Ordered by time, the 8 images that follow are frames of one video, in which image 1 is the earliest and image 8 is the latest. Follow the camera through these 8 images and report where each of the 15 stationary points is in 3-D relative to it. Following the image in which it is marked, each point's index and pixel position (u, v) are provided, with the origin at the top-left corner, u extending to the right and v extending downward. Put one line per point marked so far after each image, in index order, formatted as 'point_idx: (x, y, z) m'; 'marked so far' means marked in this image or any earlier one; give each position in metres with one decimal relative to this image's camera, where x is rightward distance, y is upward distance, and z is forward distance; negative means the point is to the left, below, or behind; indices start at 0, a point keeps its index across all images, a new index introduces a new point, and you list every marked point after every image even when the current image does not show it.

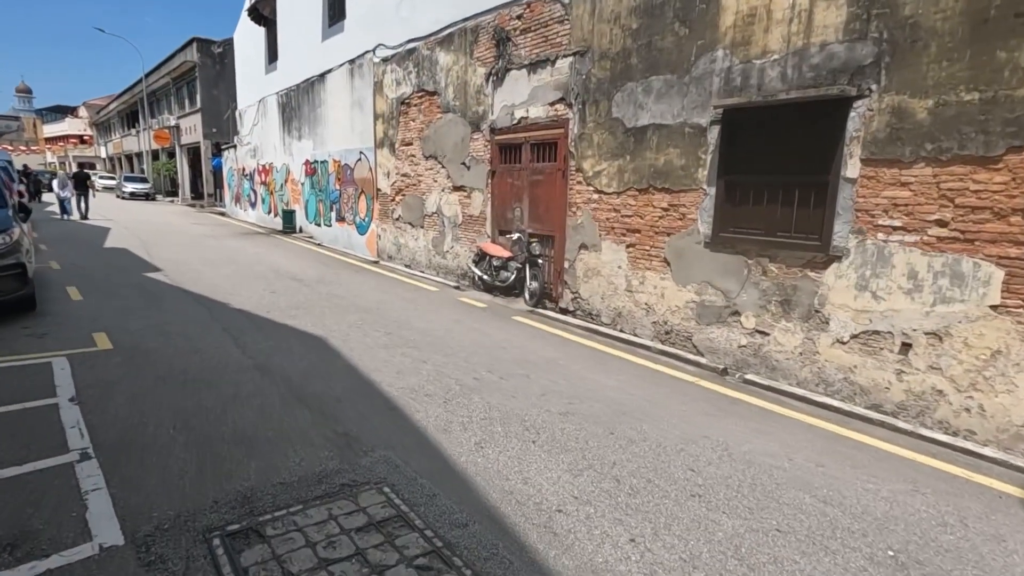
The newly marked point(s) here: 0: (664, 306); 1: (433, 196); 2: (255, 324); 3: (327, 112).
0: (+2.0, -0.2, +7.1) m
1: (-1.7, +2.0, +11.5) m
2: (-3.0, -0.4, +6.2) m
3: (-5.5, +5.2, +15.8) m
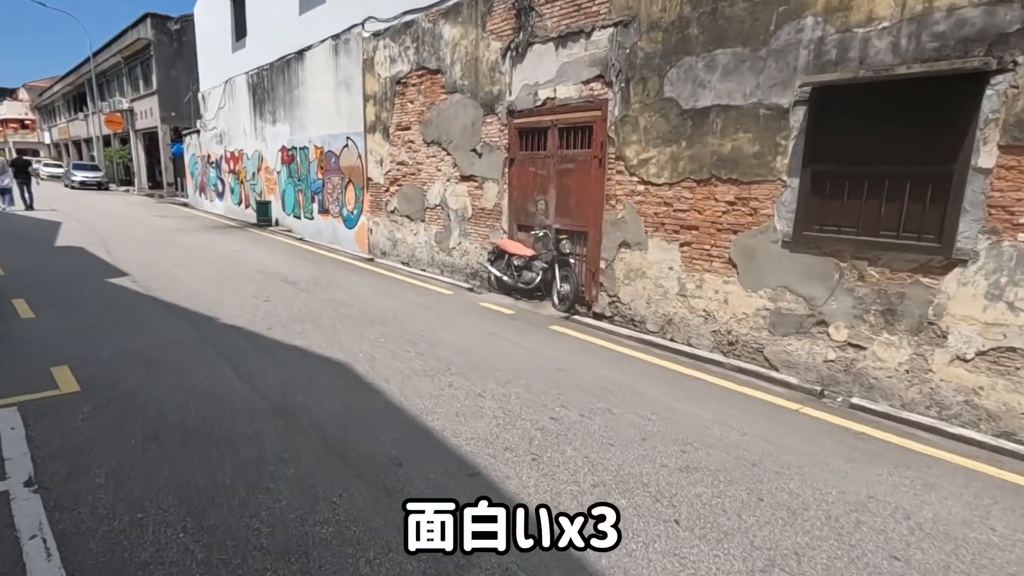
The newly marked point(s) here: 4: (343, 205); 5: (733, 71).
0: (+2.5, -0.3, +6.3) m
1: (-1.5, +2.0, +10.4) m
2: (-2.4, -0.6, +5.1) m
3: (-5.5, +5.3, +14.4) m
4: (-4.3, +2.1, +13.4) m
5: (+2.4, +2.4, +5.9) m
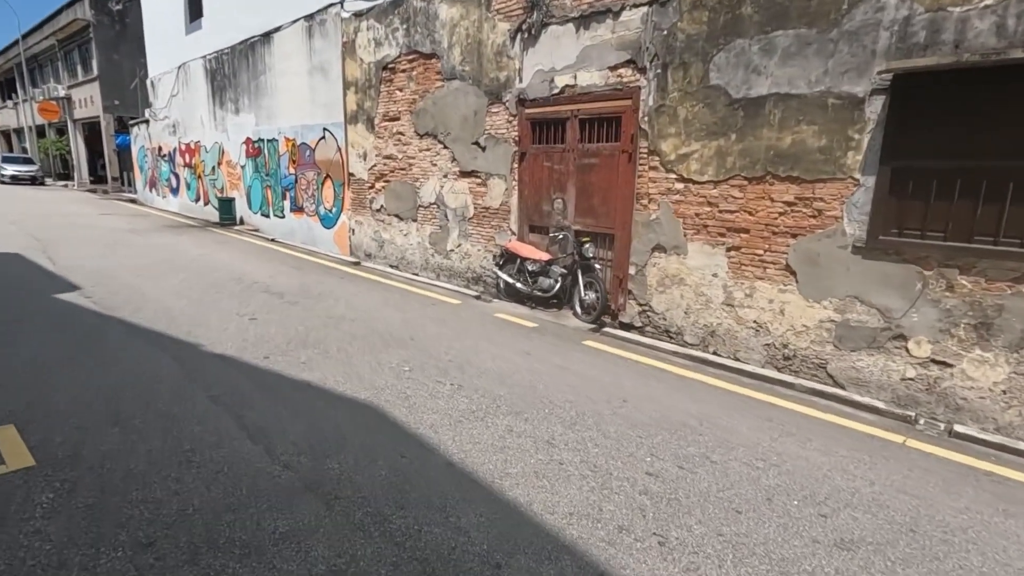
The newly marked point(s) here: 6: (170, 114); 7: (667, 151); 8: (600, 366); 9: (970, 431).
0: (+2.9, -0.4, +5.7) m
1: (-1.5, +1.9, +9.5) m
2: (-2.0, -0.8, +4.1) m
3: (-5.8, +5.1, +13.1) m
4: (-4.5, +2.0, +12.3) m
5: (+2.8, +2.3, +5.2) m
6: (-12.2, +6.2, +18.9) m
7: (+1.8, +1.6, +6.3) m
8: (+0.9, -0.8, +5.2) m
9: (+3.9, -1.2, +4.6) m
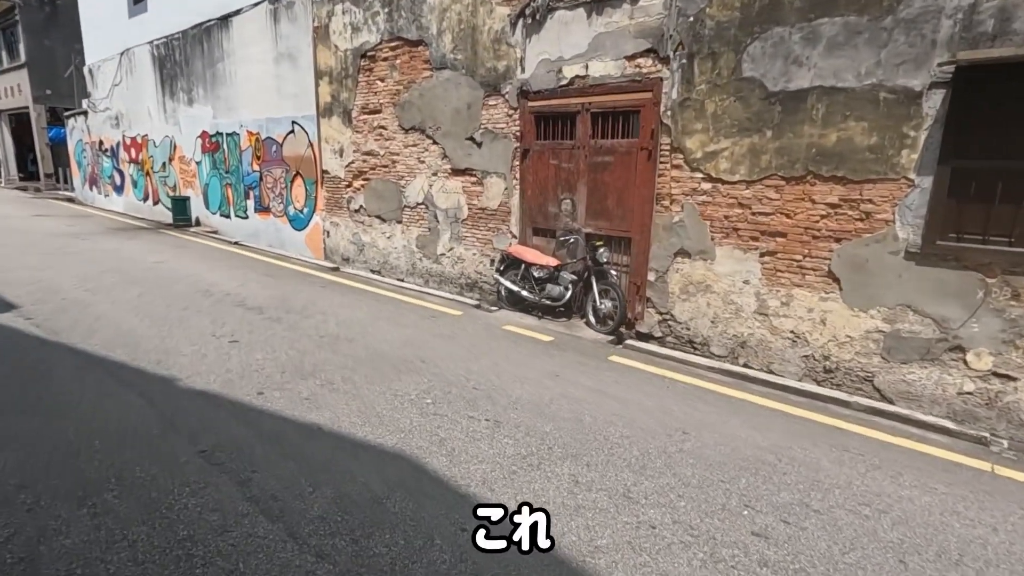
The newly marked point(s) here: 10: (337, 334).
0: (+3.1, -0.5, +5.3) m
1: (-1.6, +1.7, +8.7) m
2: (-1.6, -0.9, +3.4) m
3: (-6.2, +5.0, +12.0) m
4: (-4.8, +1.8, +11.3) m
5: (+3.0, +2.2, +4.8) m
6: (-13.0, +5.9, +17.3) m
7: (+2.0, +1.5, +5.8) m
8: (+1.1, -0.9, +4.7) m
9: (+4.2, -1.3, +4.3) m
10: (-1.8, -0.5, +5.6) m
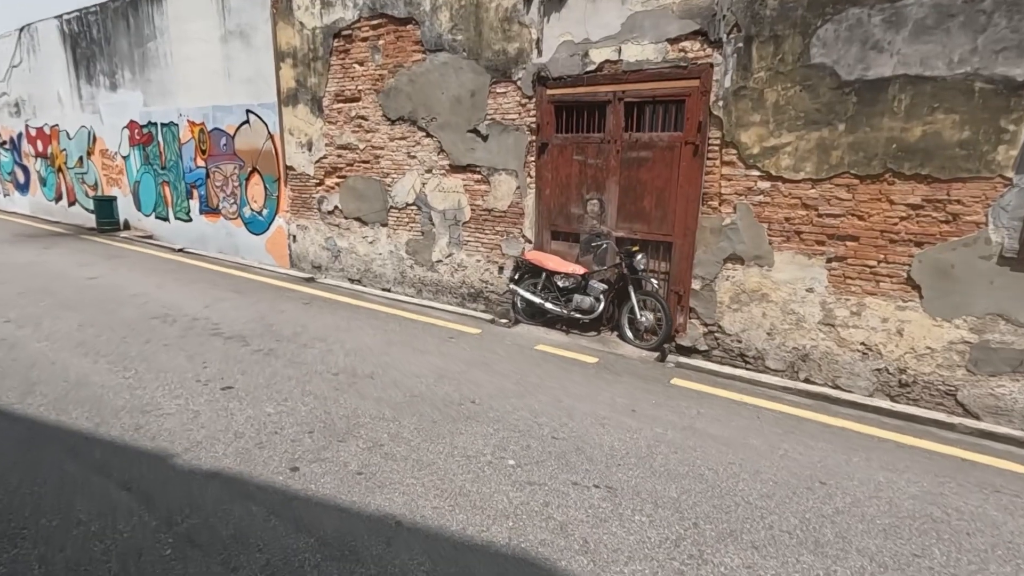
0: (+3.6, -0.5, +4.9) m
1: (-1.5, +1.6, +7.7) m
2: (-0.9, -1.2, +2.5) m
3: (-6.7, +4.7, +10.4) m
4: (-5.0, +1.6, +9.9) m
5: (+3.4, +2.1, +4.3) m
6: (-14.0, +5.5, +14.9) m
7: (+2.3, +1.4, +5.2) m
8: (+1.7, -1.0, +4.1) m
9: (+4.8, -1.3, +4.0) m
10: (-1.4, -0.7, +4.6) m
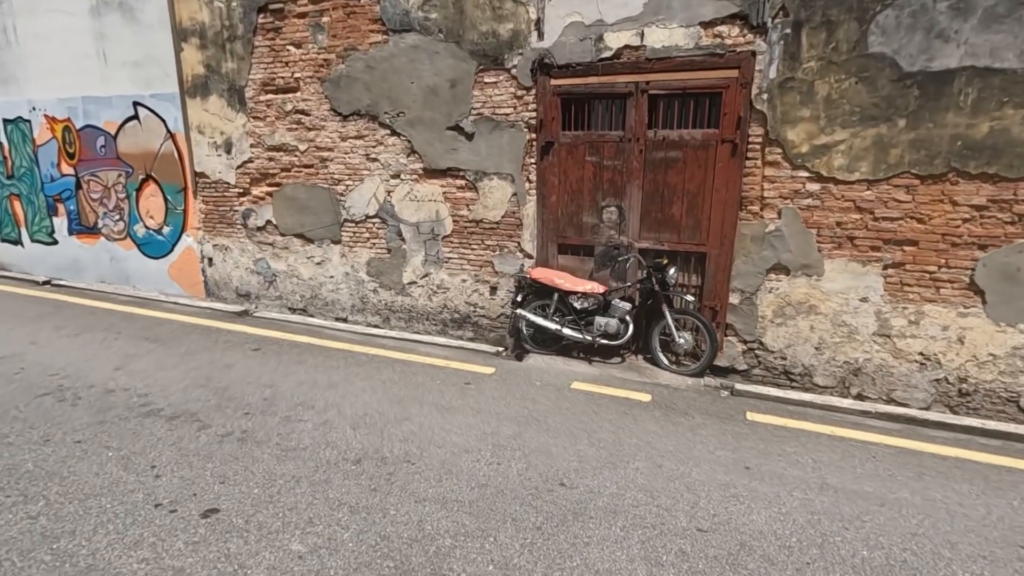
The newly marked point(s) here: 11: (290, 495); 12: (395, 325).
0: (+3.9, -0.6, +4.6) m
1: (-1.8, +1.2, +6.4) m
2: (+0.1, -1.5, +1.4) m
3: (-7.5, +4.0, +8.0) m
4: (-5.6, +1.0, +7.9) m
5: (+3.7, +2.0, +4.0) m
6: (-15.6, +4.4, +10.9) m
7: (+2.5, +1.3, +4.7) m
8: (+2.3, -1.2, +3.5) m
9: (+5.3, -1.3, +4.0) m
10: (-0.9, -1.0, +3.4) m
11: (-1.2, -1.1, +2.9) m
12: (-1.4, -0.5, +6.6) m
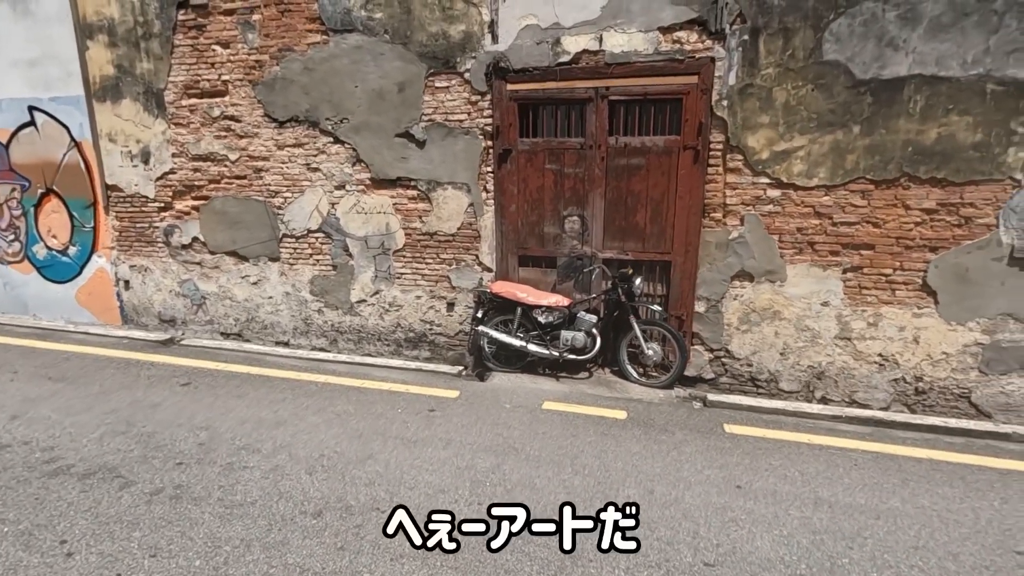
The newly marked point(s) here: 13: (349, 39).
0: (+3.6, -0.6, +4.7) m
1: (-2.3, +1.0, +5.9) m
2: (+0.2, -1.5, +1.1) m
3: (-8.2, +3.6, +6.9) m
4: (-6.2, +0.6, +7.0) m
5: (+3.4, +2.0, +4.2) m
6: (-16.6, +3.6, +8.9) m
7: (+2.1, +1.2, +4.7) m
8: (+2.1, -1.2, +3.4) m
9: (+5.1, -1.3, +4.3) m
10: (-1.0, -1.2, +3.0) m
11: (-1.3, -1.3, +2.5) m
12: (-1.9, -0.7, +6.1) m
13: (-1.7, +2.5, +5.4) m
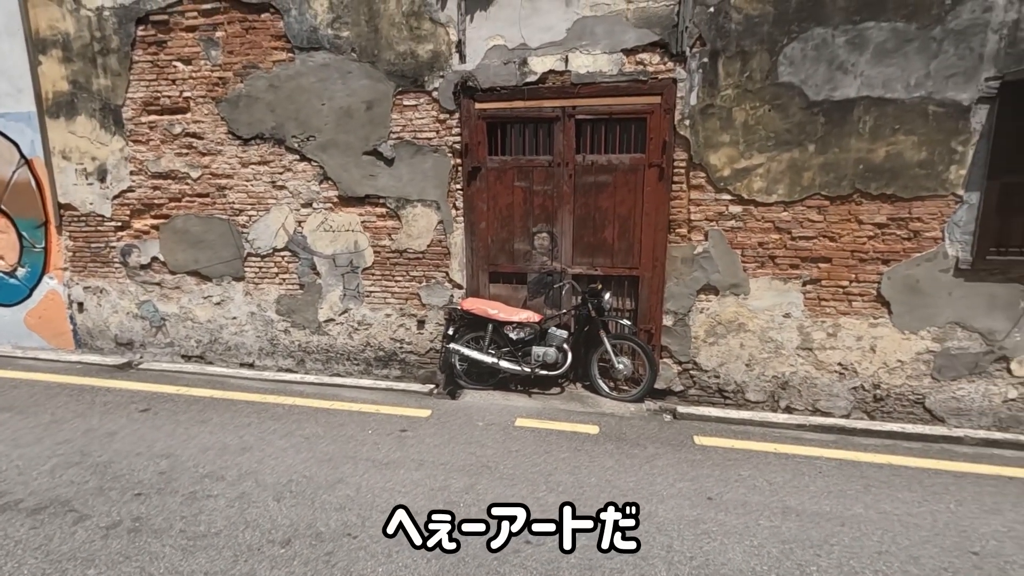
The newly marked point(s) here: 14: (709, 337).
0: (+3.4, -0.7, +4.9) m
1: (-2.6, +0.8, +5.8) m
2: (+0.2, -1.6, +1.1) m
3: (-8.6, +3.3, +6.5) m
4: (-6.6, +0.3, +6.6) m
5: (+3.1, +2.0, +4.4) m
6: (-17.2, +3.1, +8.0) m
7: (+1.9, +1.1, +4.9) m
8: (+2.0, -1.3, +3.5) m
9: (+4.9, -1.3, +4.6) m
10: (-1.1, -1.3, +2.9) m
11: (-1.4, -1.4, +2.4) m
12: (-2.2, -0.9, +6.0) m
13: (-2.0, +2.3, +5.4) m
14: (+1.9, -0.5, +5.2) m
